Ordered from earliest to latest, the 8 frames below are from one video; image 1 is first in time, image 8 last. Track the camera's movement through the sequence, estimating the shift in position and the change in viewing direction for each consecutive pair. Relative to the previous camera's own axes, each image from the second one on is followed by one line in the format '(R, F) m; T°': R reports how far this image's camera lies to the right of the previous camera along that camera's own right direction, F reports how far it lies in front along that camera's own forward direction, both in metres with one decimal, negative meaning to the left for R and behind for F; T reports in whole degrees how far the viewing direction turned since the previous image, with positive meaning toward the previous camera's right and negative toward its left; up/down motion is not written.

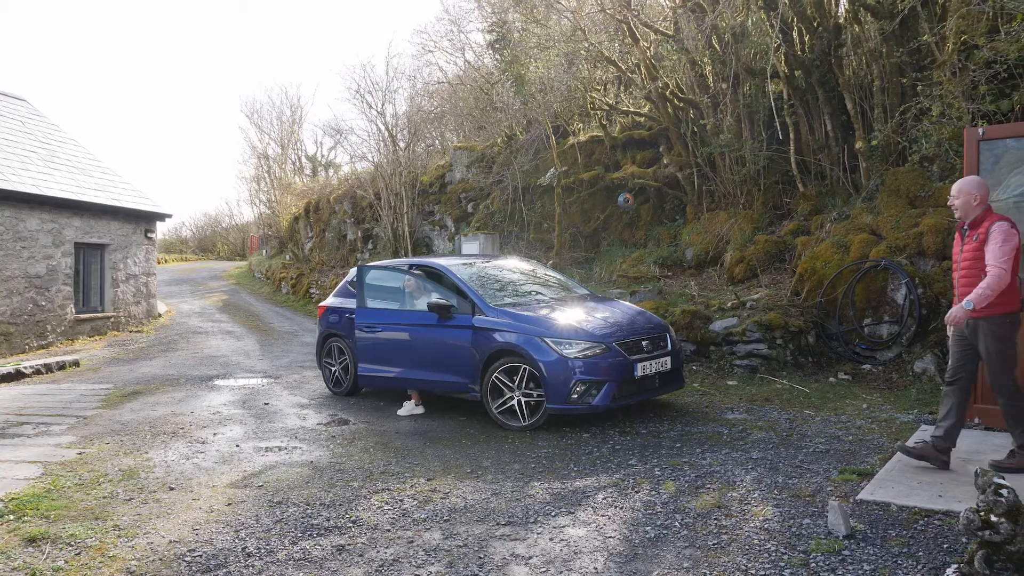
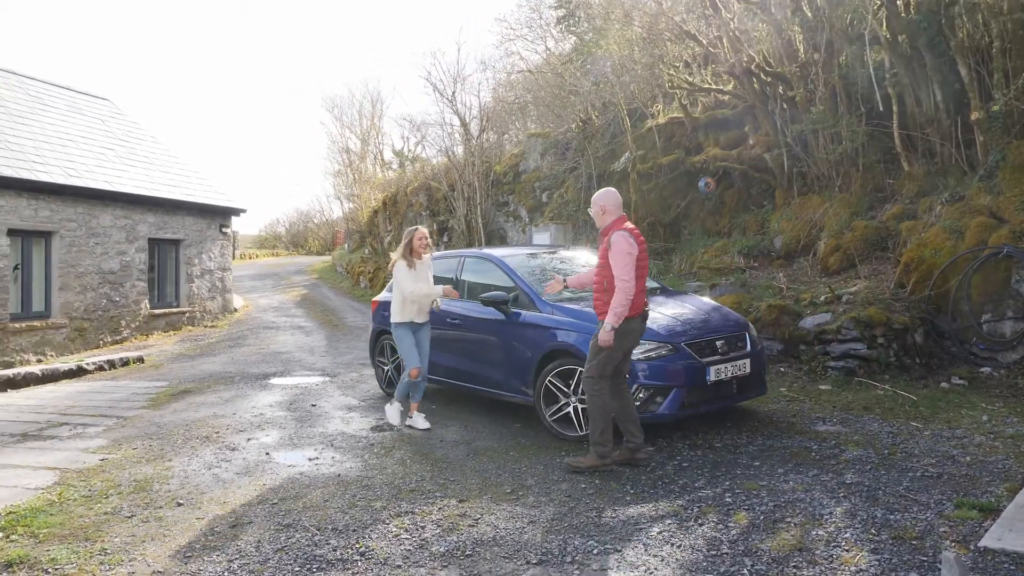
(+0.3, +0.6) m; -7°
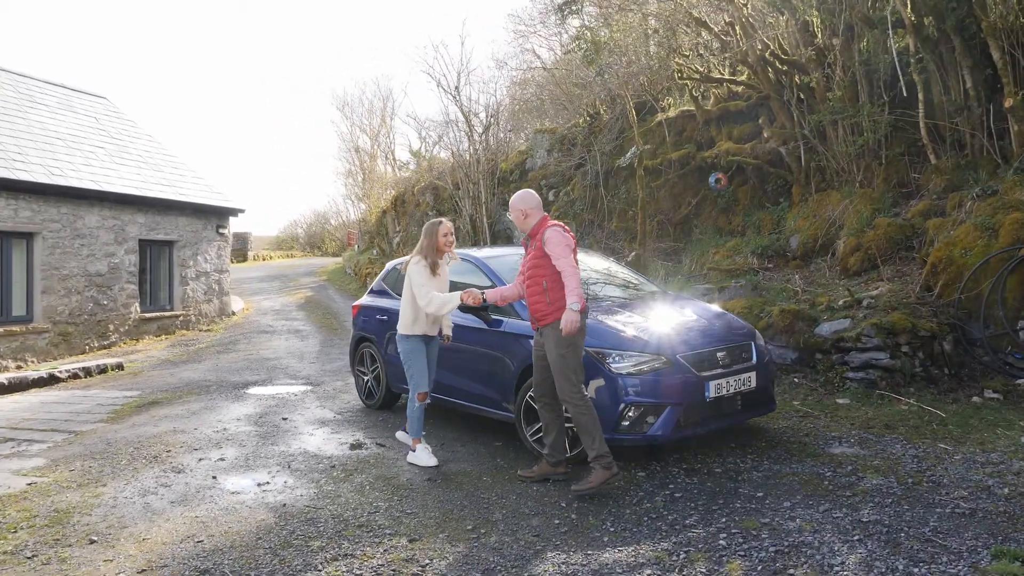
(+0.3, +0.5) m; -2°
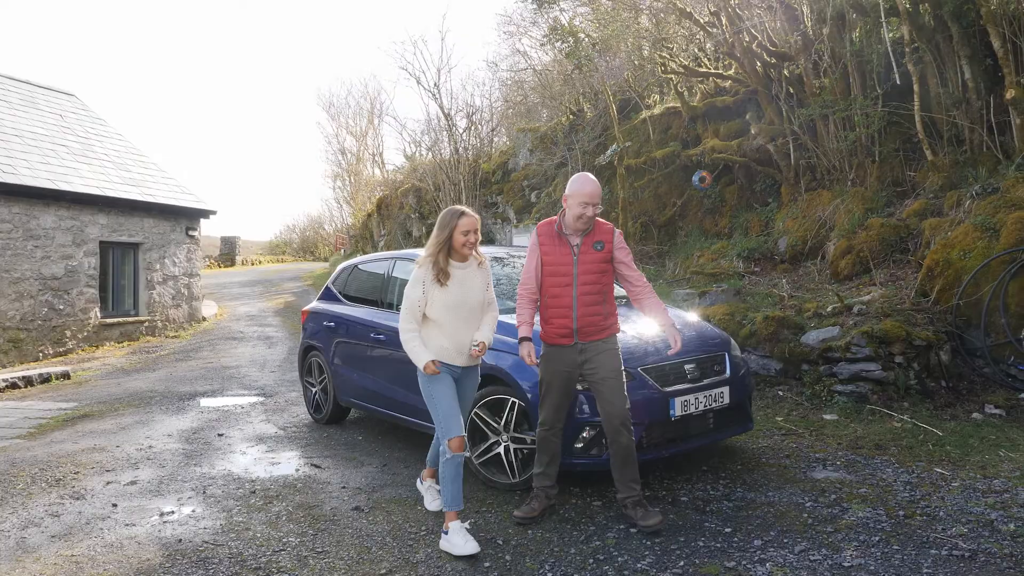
(+0.4, +0.5) m; 0°
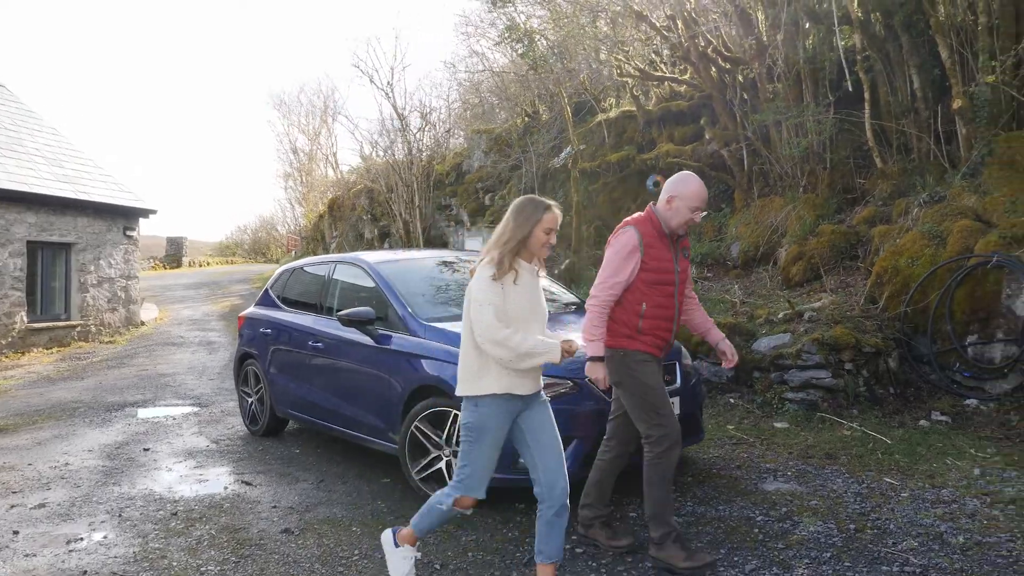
(+0.1, +0.2) m; +3°
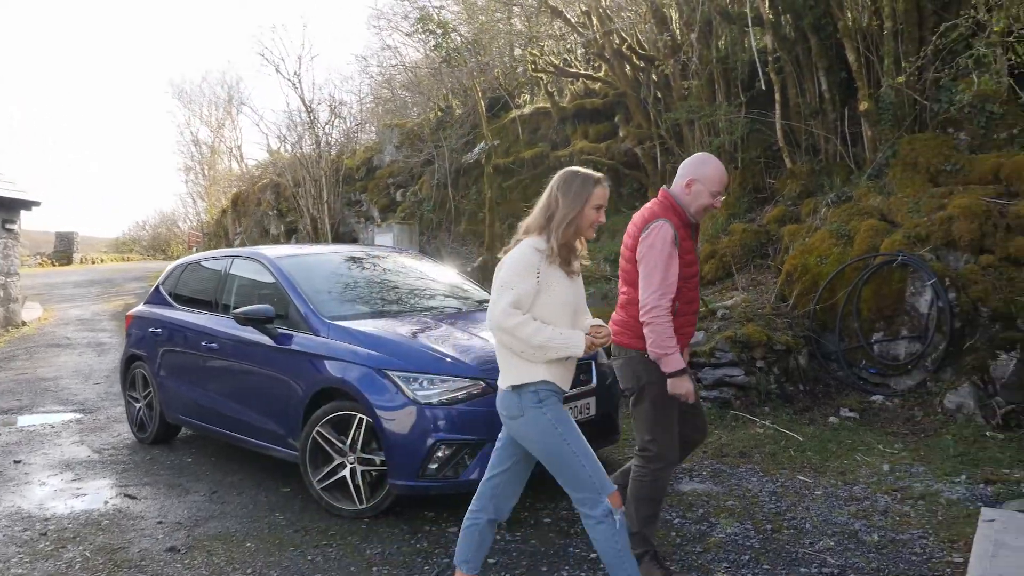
(0.0, +0.3) m; +7°
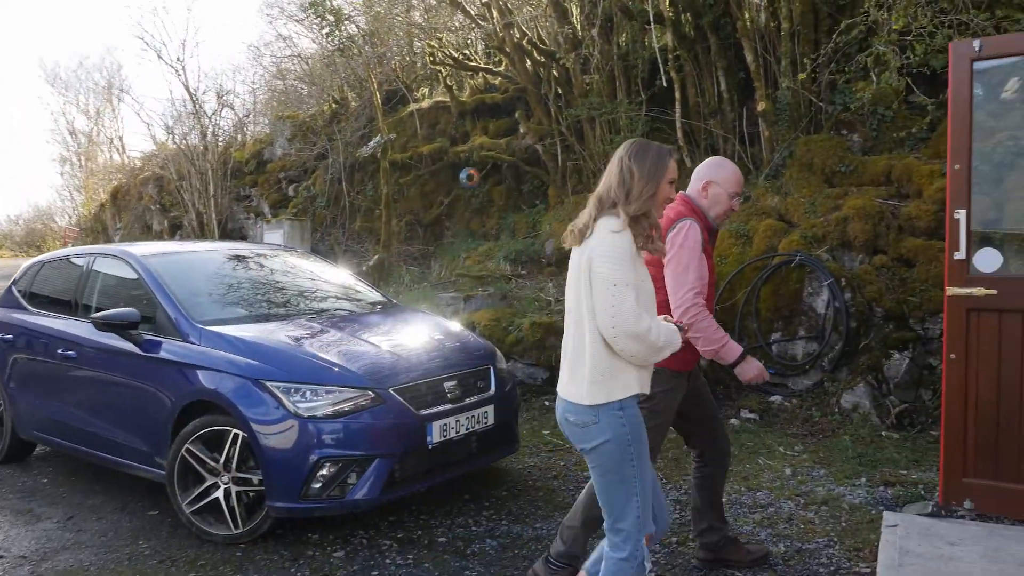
(+0.1, +0.3) m; +8°
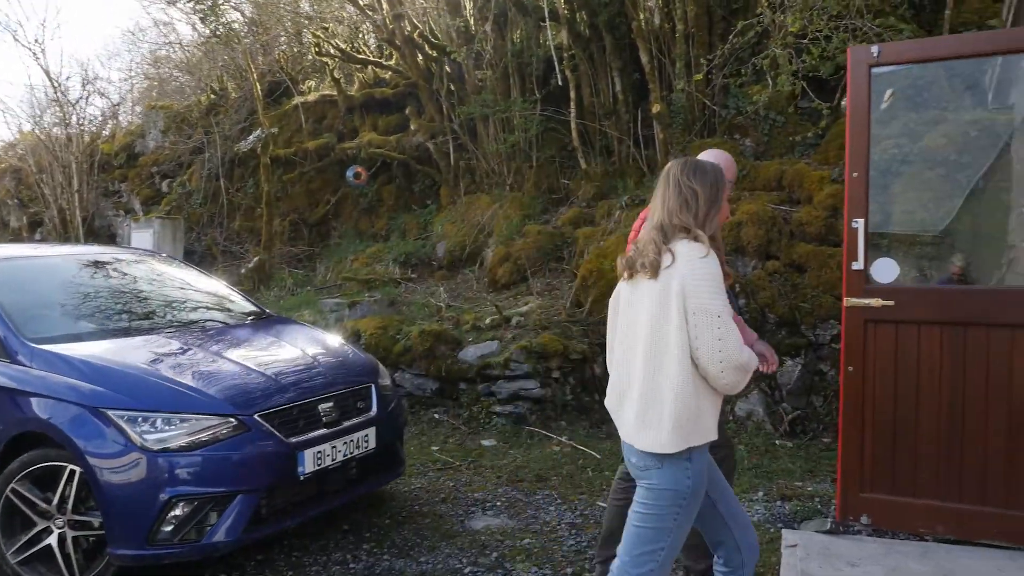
(+0.1, +0.4) m; +8°
